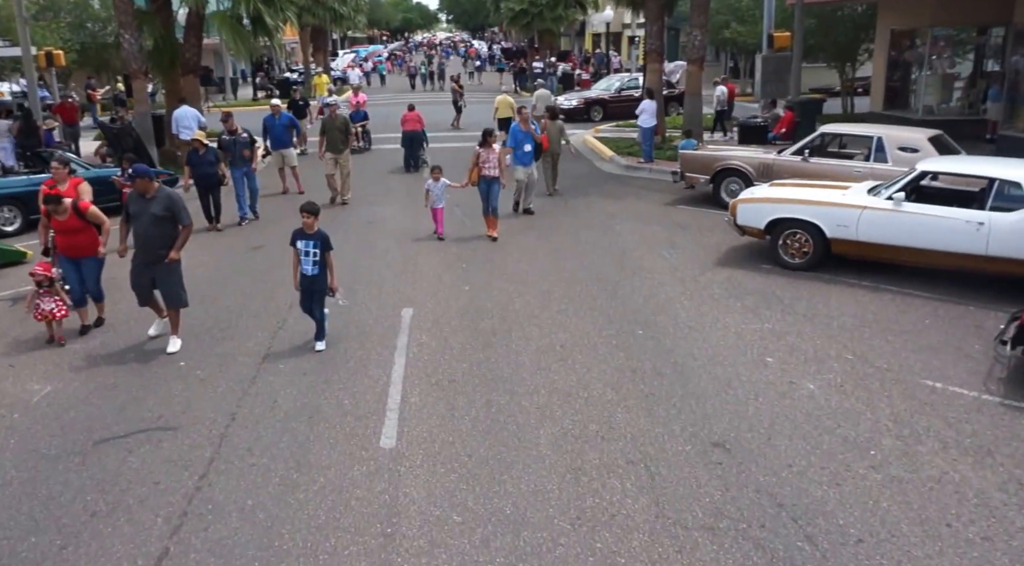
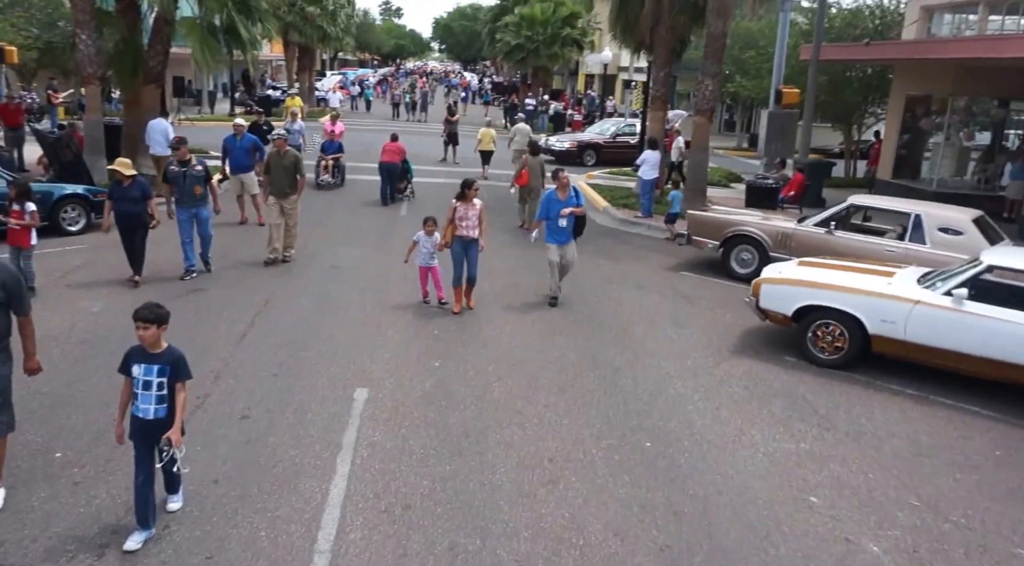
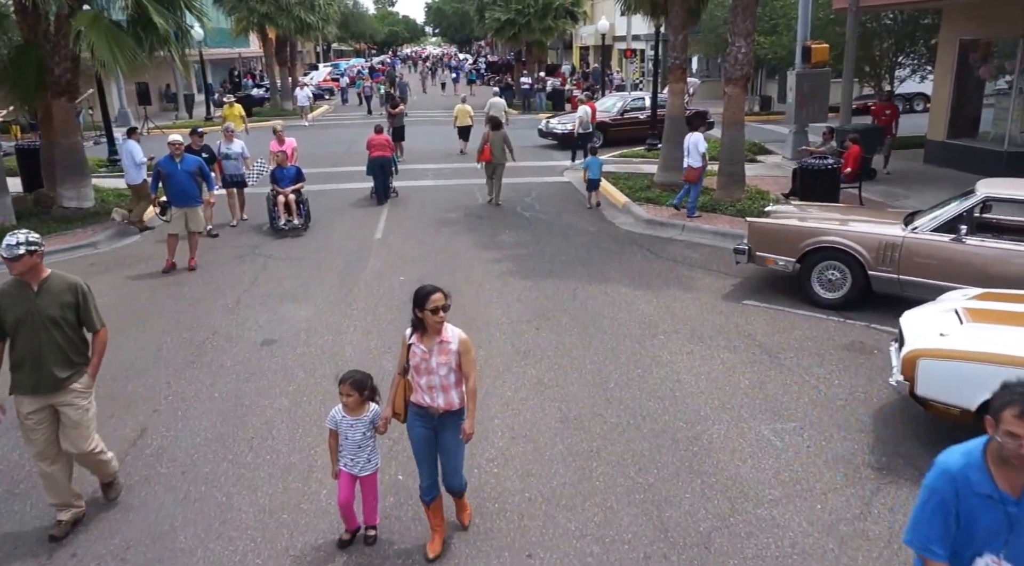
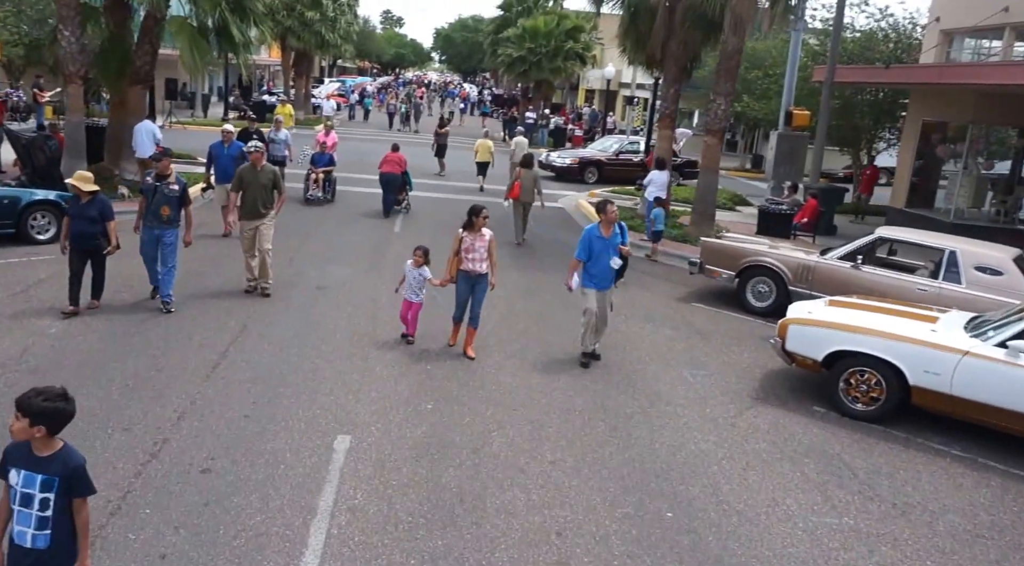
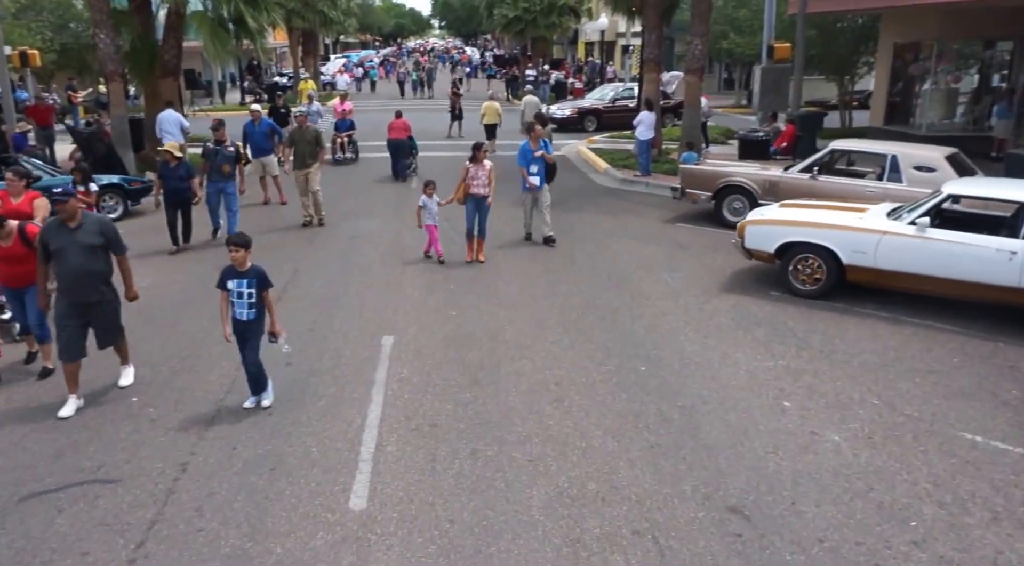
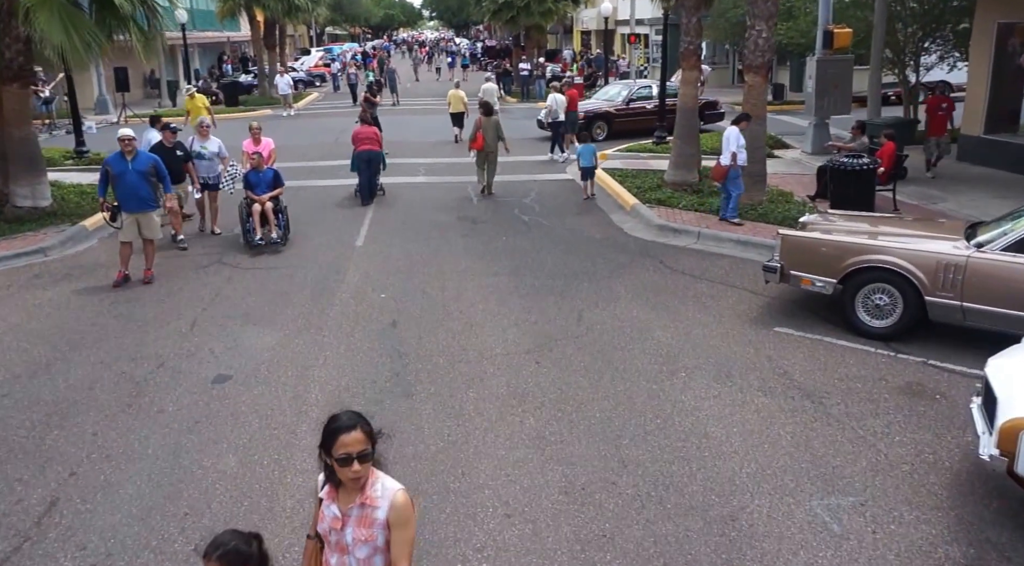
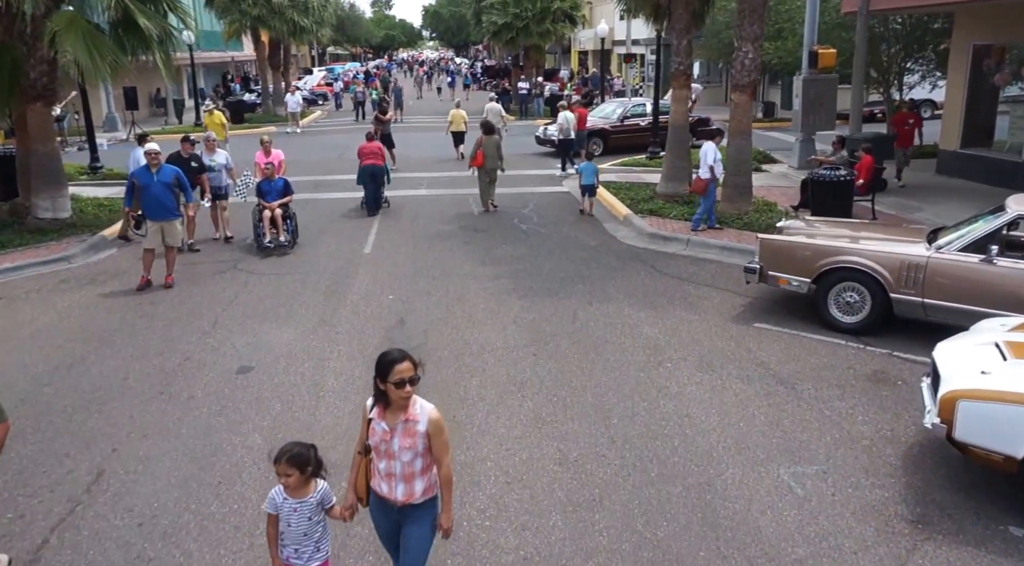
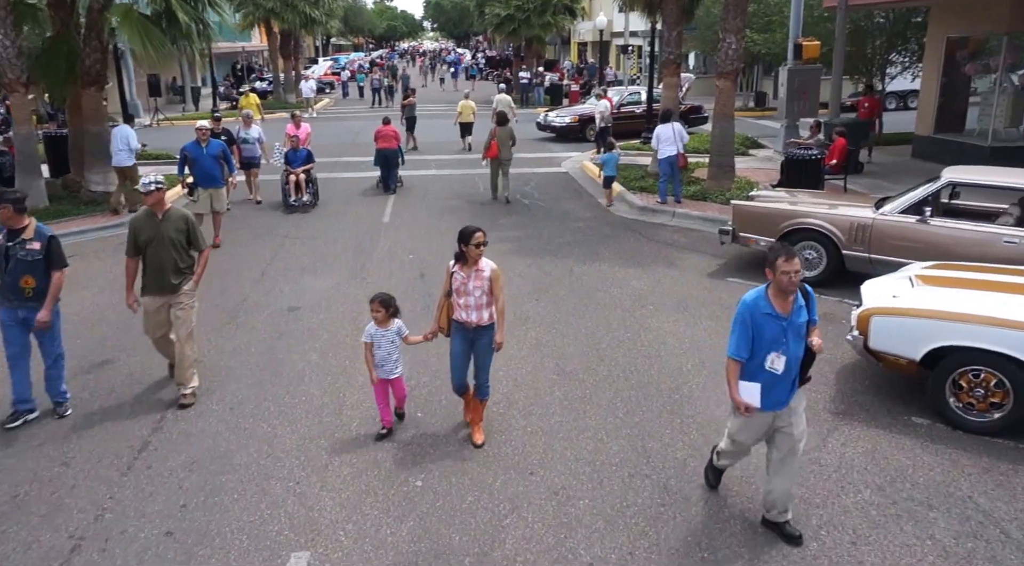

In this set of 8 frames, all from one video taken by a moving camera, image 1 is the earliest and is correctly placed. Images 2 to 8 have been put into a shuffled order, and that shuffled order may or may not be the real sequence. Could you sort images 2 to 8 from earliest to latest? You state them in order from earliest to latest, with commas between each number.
5, 2, 4, 8, 3, 7, 6
